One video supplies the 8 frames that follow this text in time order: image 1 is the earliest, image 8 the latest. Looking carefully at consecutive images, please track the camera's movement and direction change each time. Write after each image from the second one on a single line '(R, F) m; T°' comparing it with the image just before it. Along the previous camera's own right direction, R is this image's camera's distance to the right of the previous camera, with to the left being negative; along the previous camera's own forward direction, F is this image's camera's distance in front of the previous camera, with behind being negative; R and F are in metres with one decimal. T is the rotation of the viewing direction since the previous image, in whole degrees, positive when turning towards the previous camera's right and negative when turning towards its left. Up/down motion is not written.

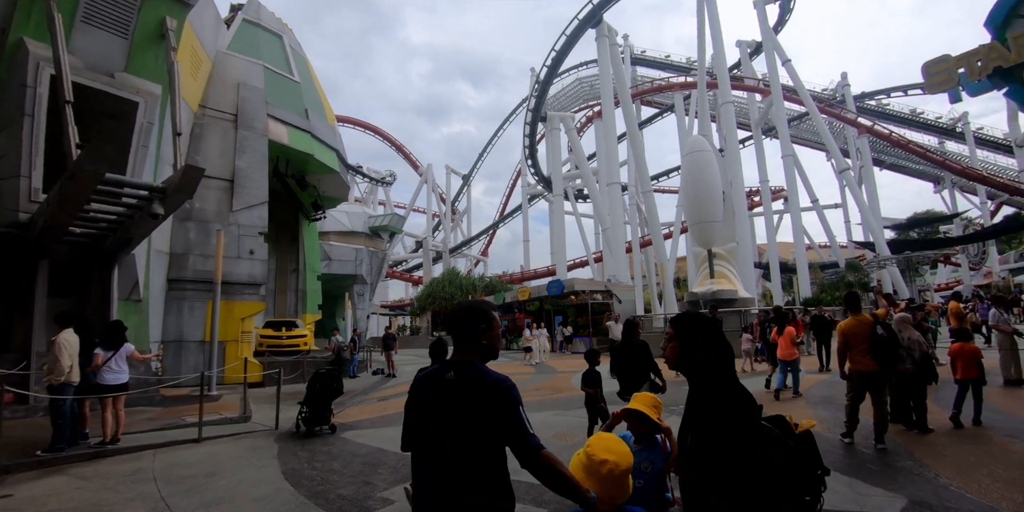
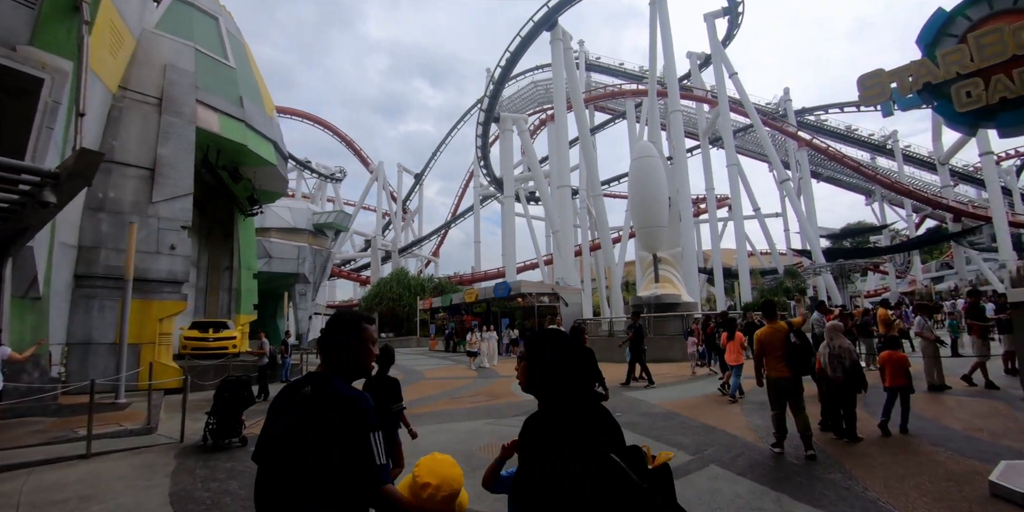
(+0.3, +0.4) m; +5°
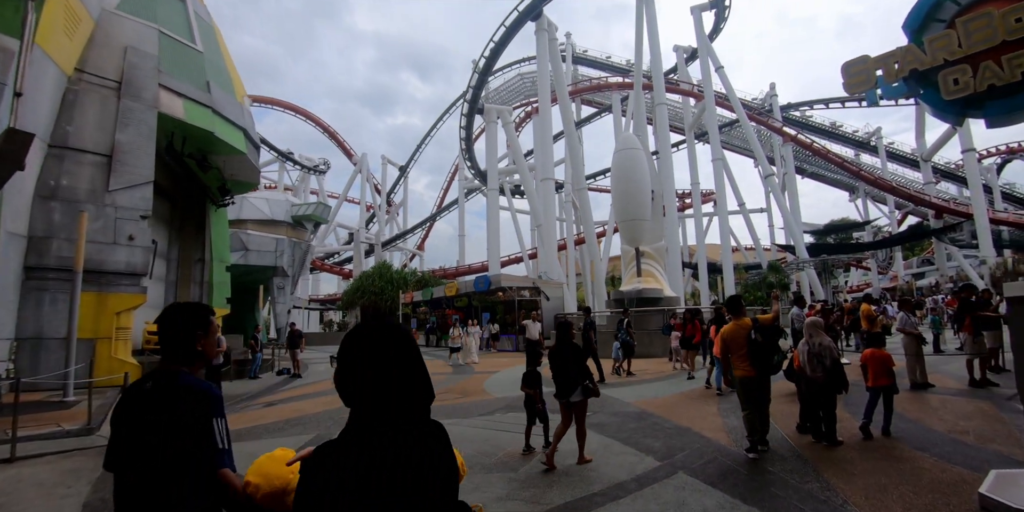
(+0.3, +0.4) m; +1°
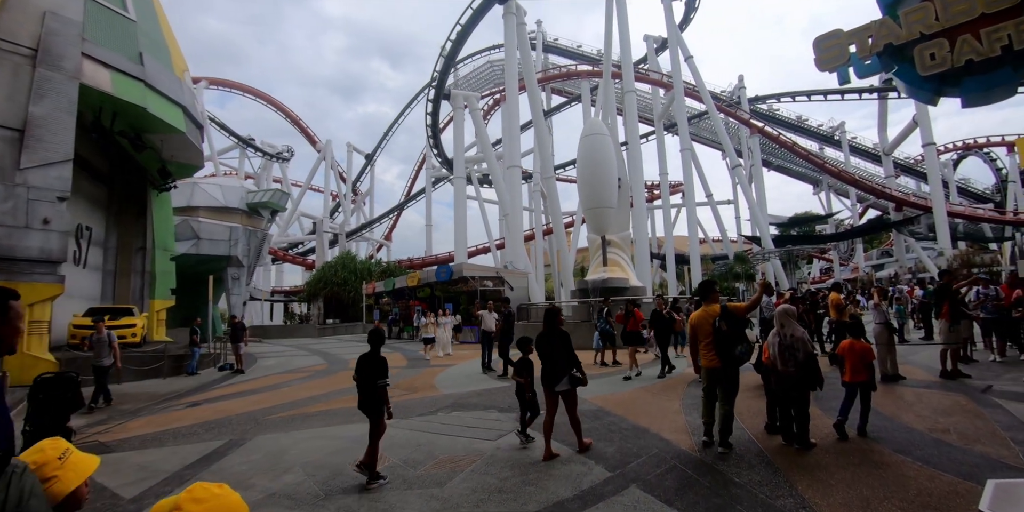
(+0.3, +0.6) m; +3°
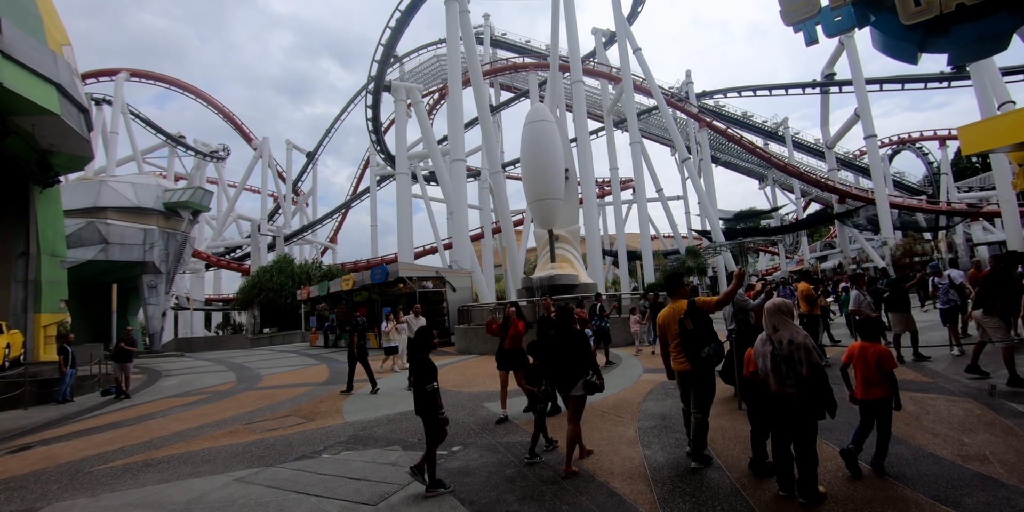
(+0.4, +1.1) m; +5°
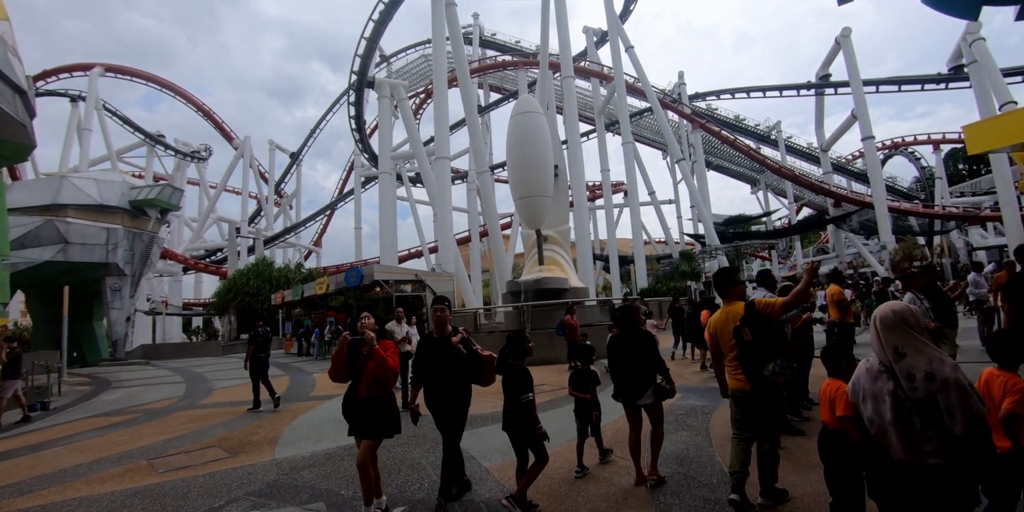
(+0.1, +0.9) m; +1°
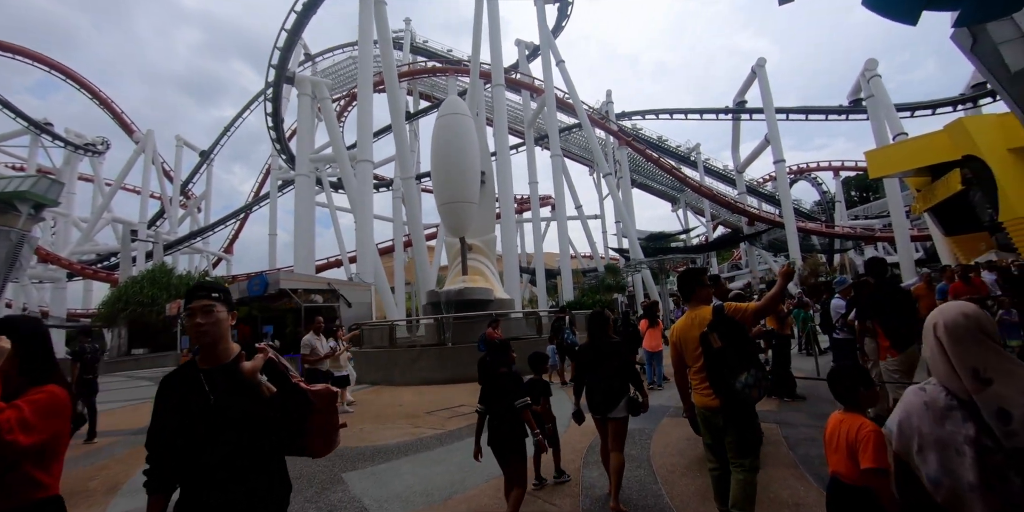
(+0.1, +0.6) m; +8°
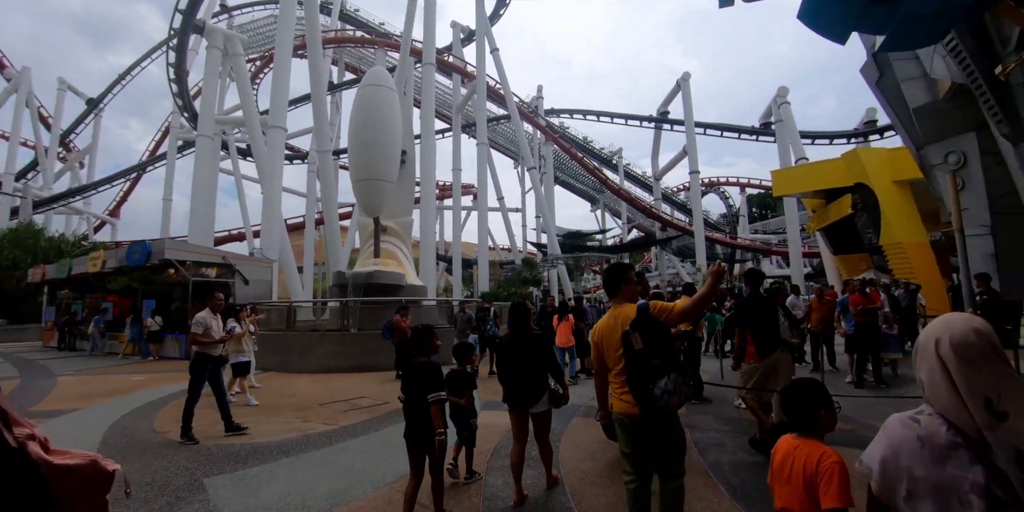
(+0.1, +0.3) m; +9°
